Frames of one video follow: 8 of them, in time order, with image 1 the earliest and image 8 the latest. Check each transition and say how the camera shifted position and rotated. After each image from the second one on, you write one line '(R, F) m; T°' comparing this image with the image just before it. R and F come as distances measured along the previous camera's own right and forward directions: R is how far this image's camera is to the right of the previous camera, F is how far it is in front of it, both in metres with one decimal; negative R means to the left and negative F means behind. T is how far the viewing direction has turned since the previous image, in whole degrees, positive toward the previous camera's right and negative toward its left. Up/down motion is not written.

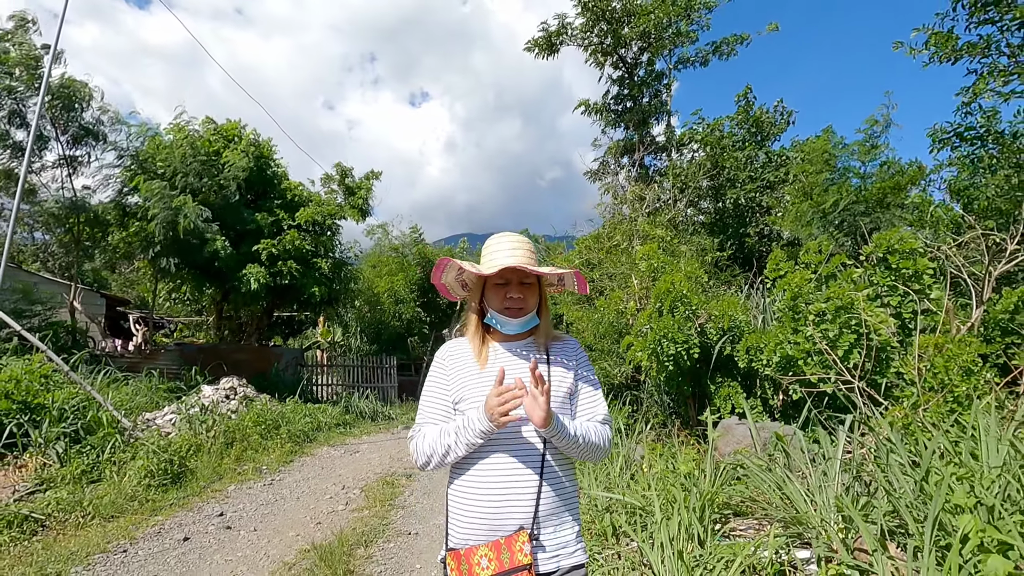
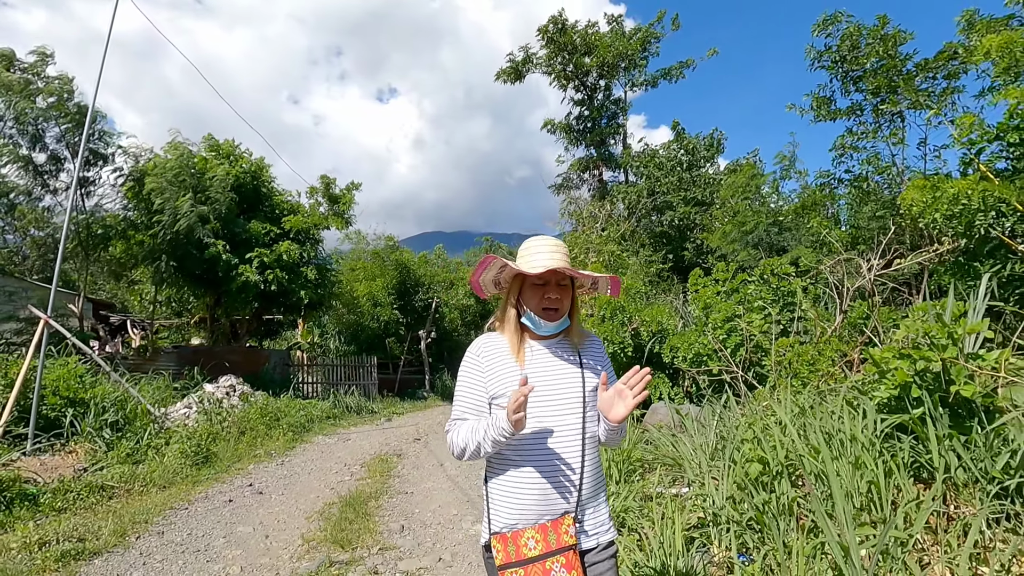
(0.0, -1.2) m; +3°
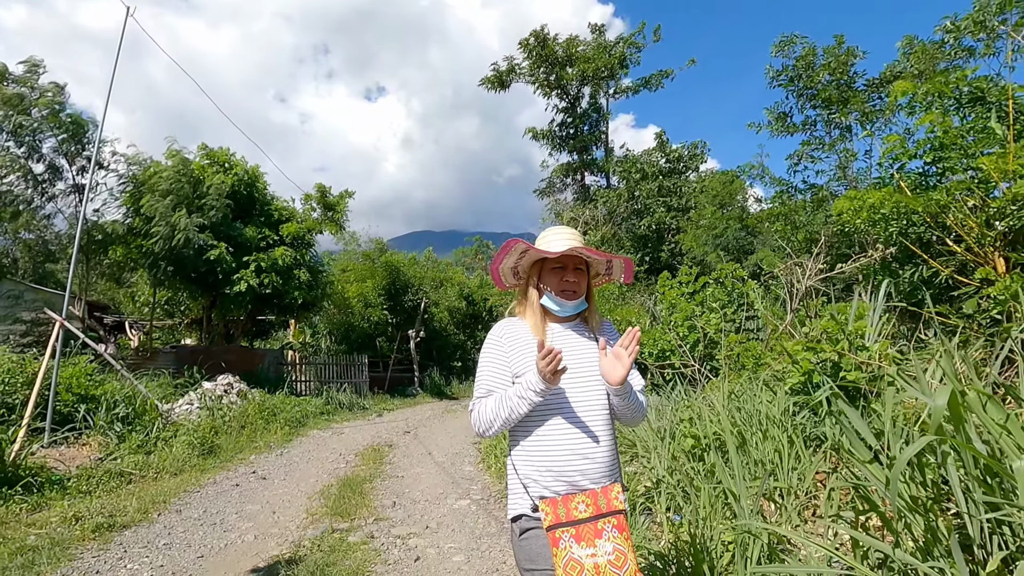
(+0.1, -0.6) m; +1°
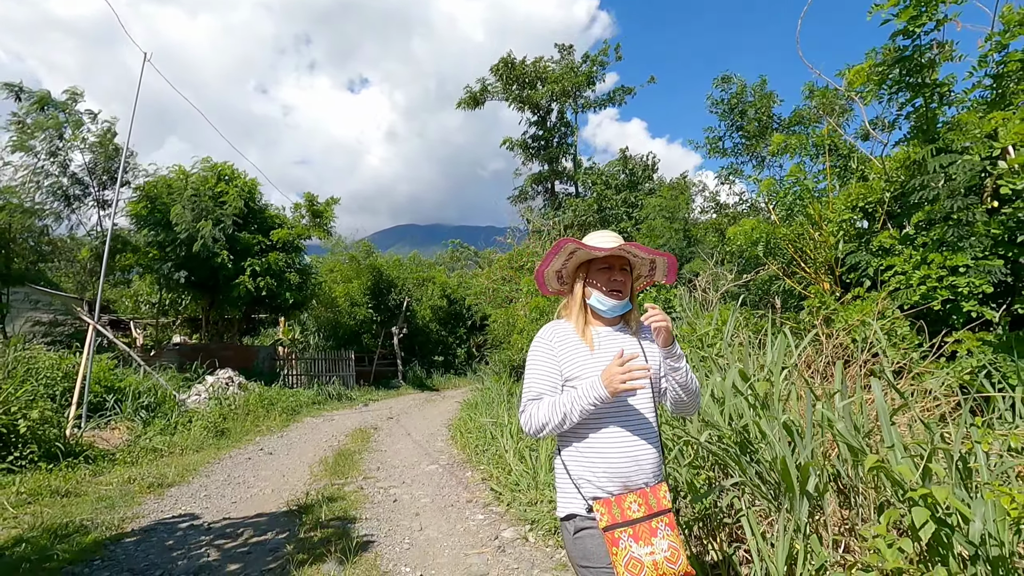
(+0.3, -1.3) m; +2°
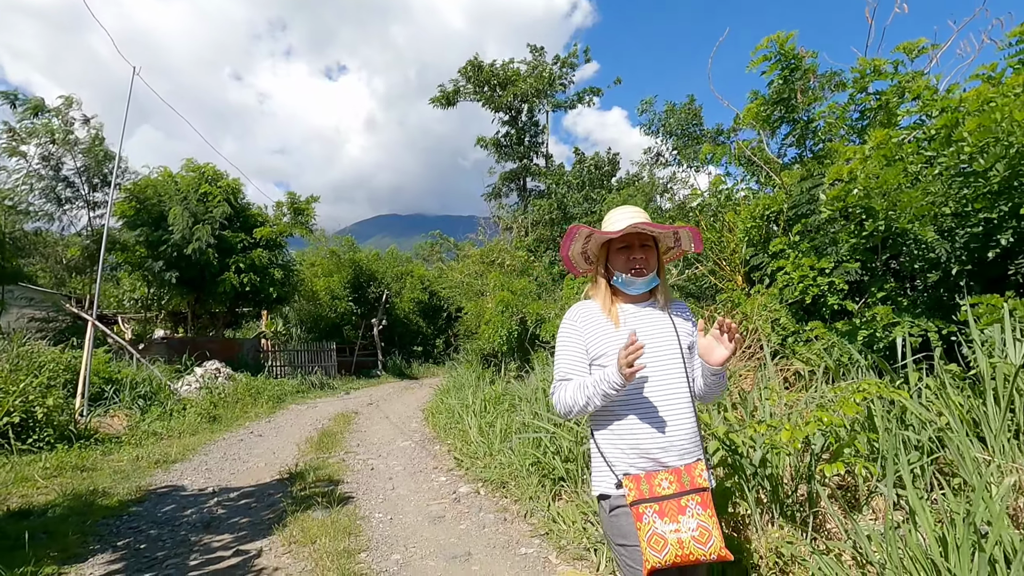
(+0.3, -0.8) m; +2°
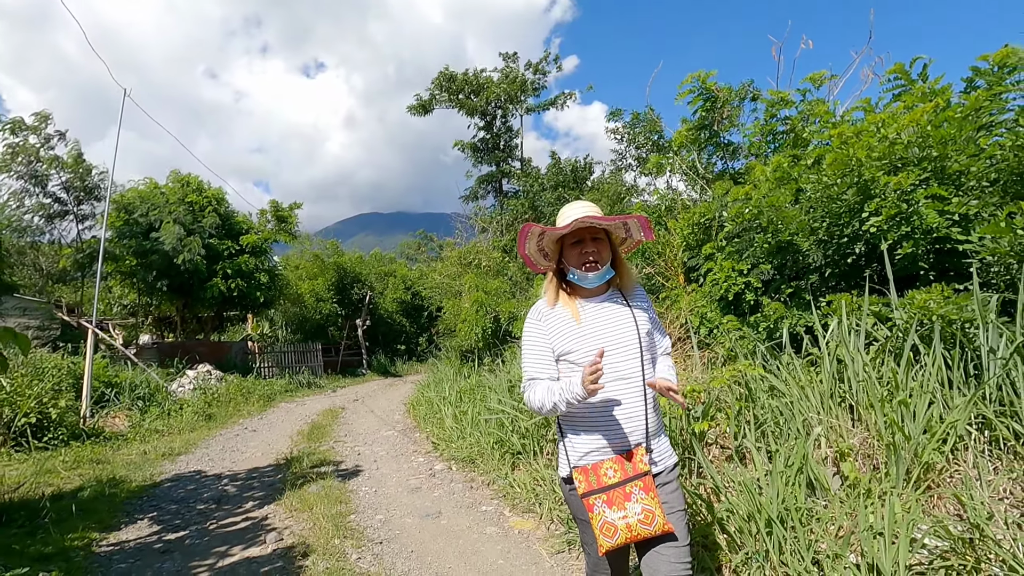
(+0.2, -0.8) m; +2°
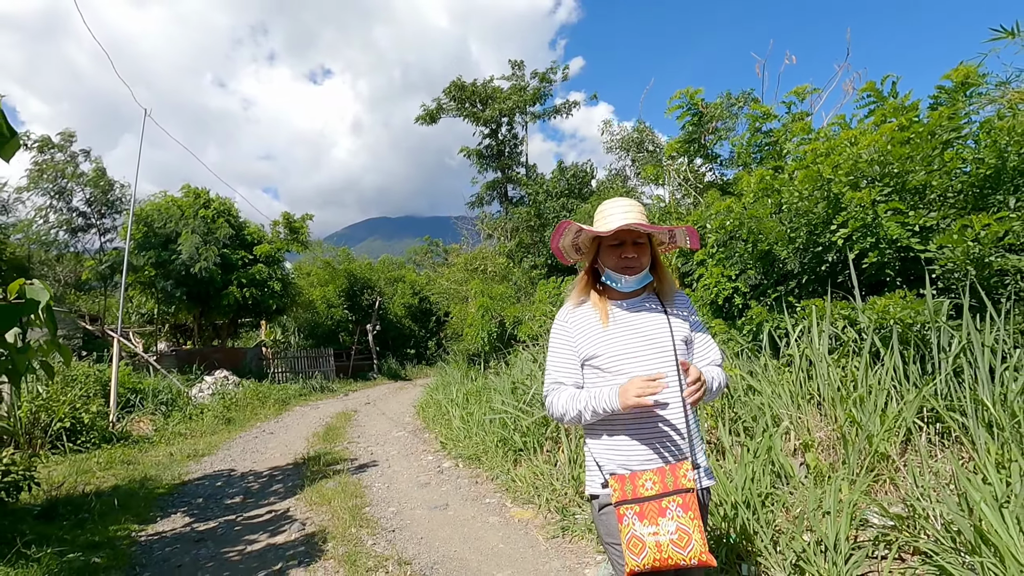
(+0.1, -0.4) m; -1°
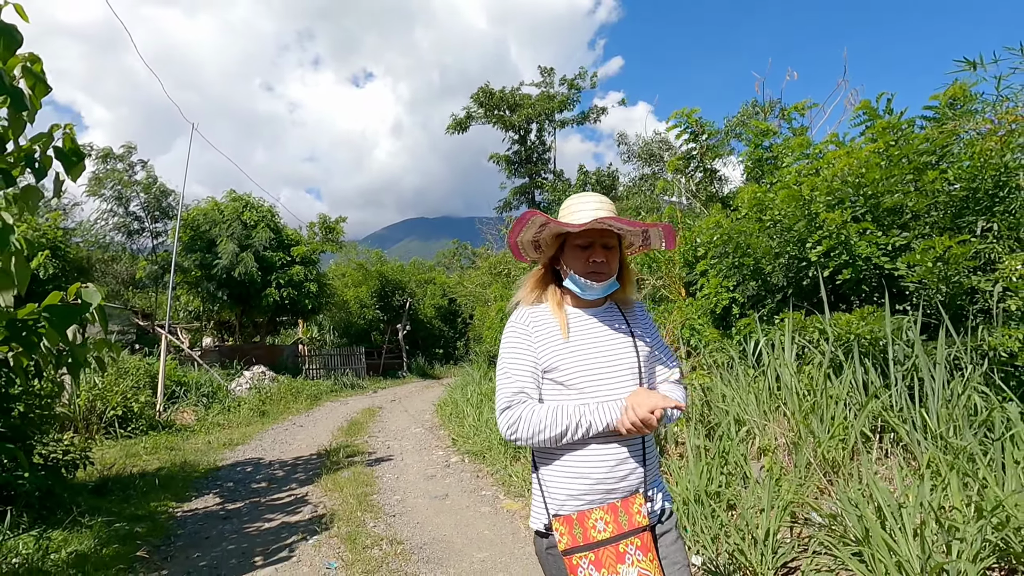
(+0.4, -0.4) m; -4°
